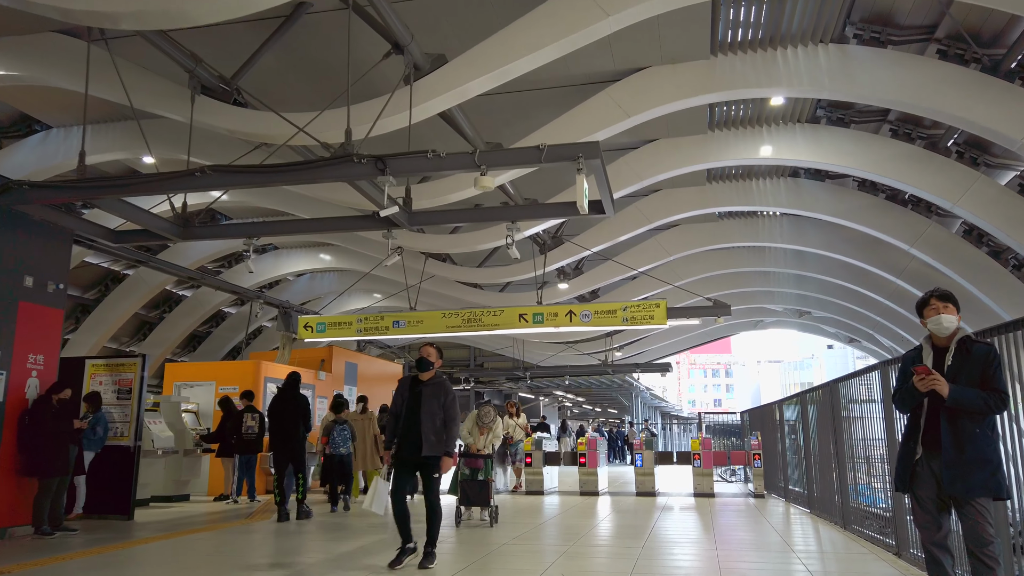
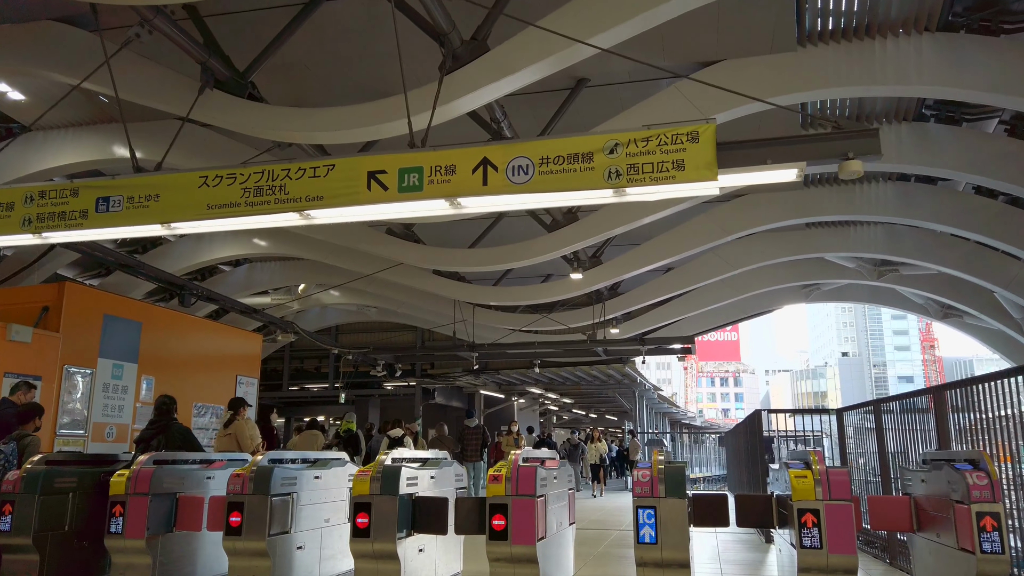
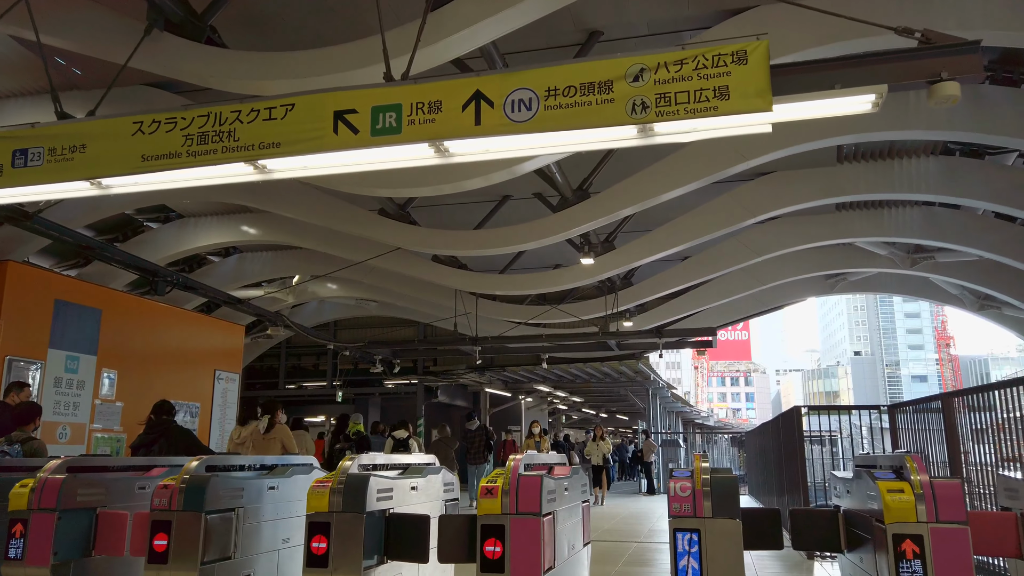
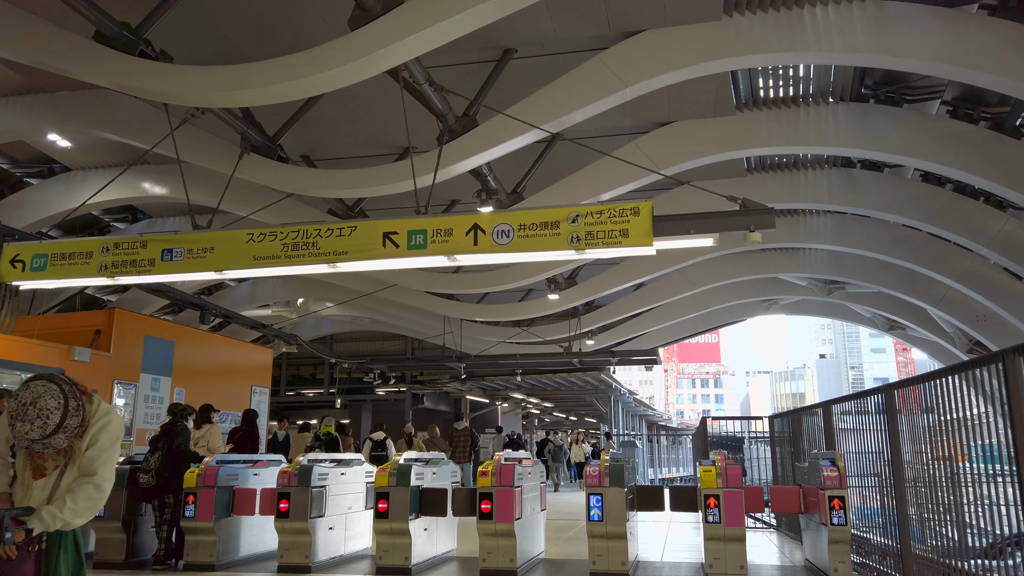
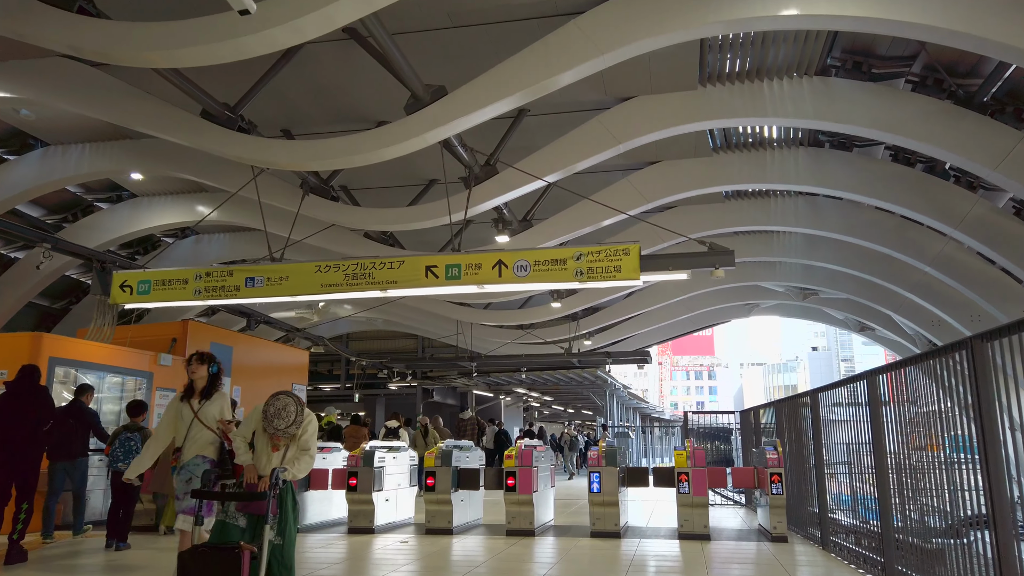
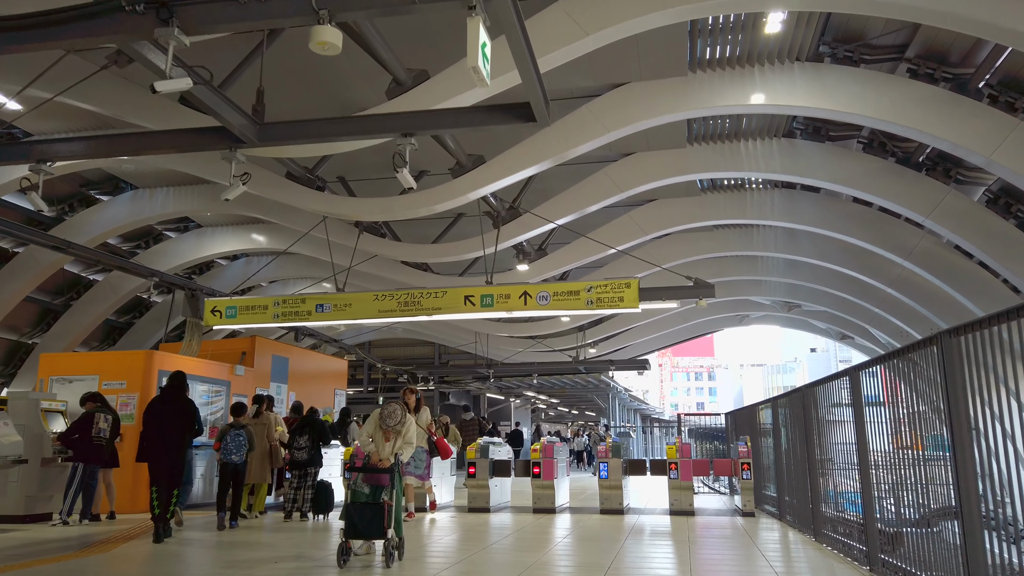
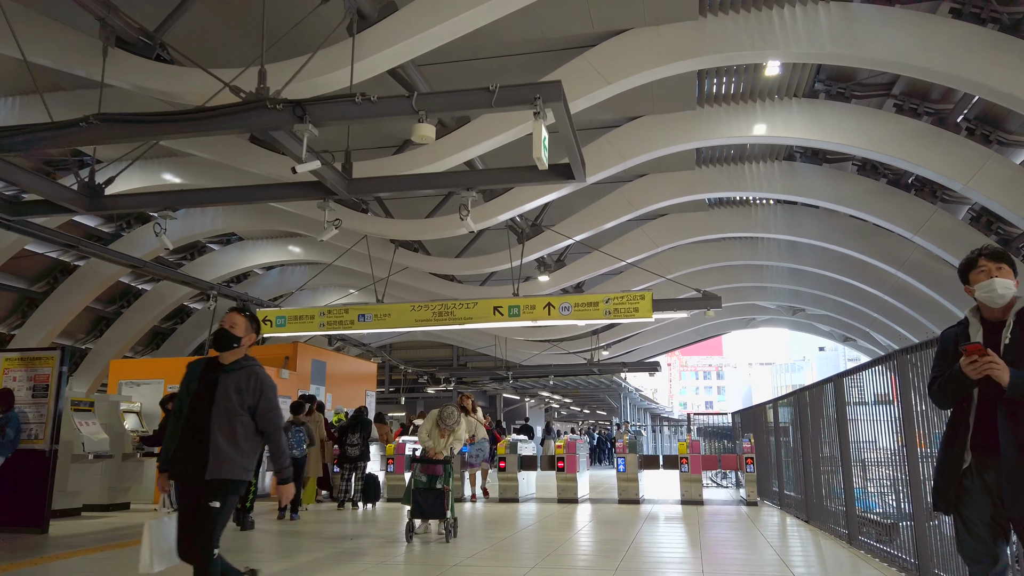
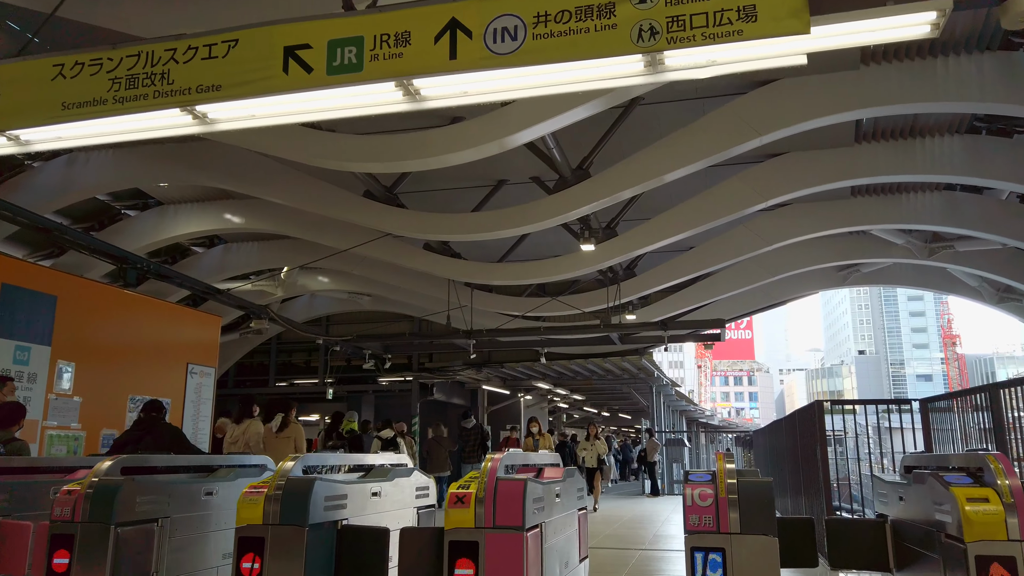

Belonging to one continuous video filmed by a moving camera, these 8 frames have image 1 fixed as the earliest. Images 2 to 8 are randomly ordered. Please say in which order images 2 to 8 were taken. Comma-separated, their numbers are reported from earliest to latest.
7, 6, 5, 4, 2, 3, 8
